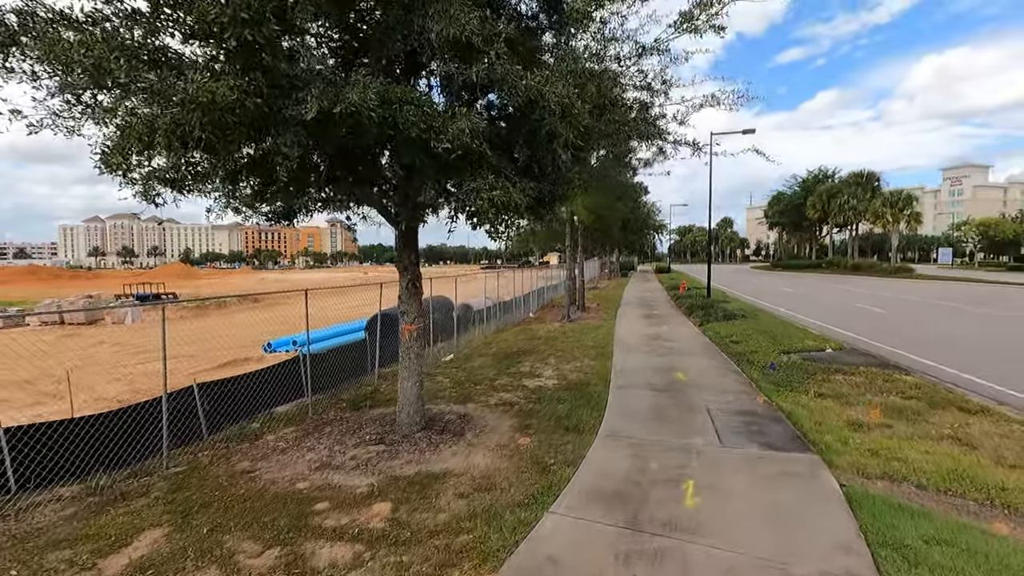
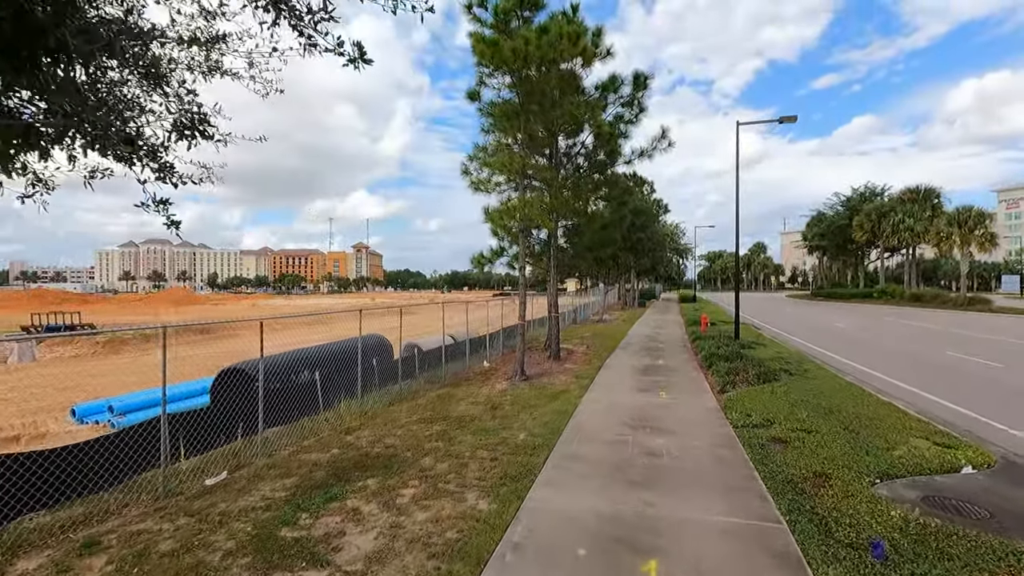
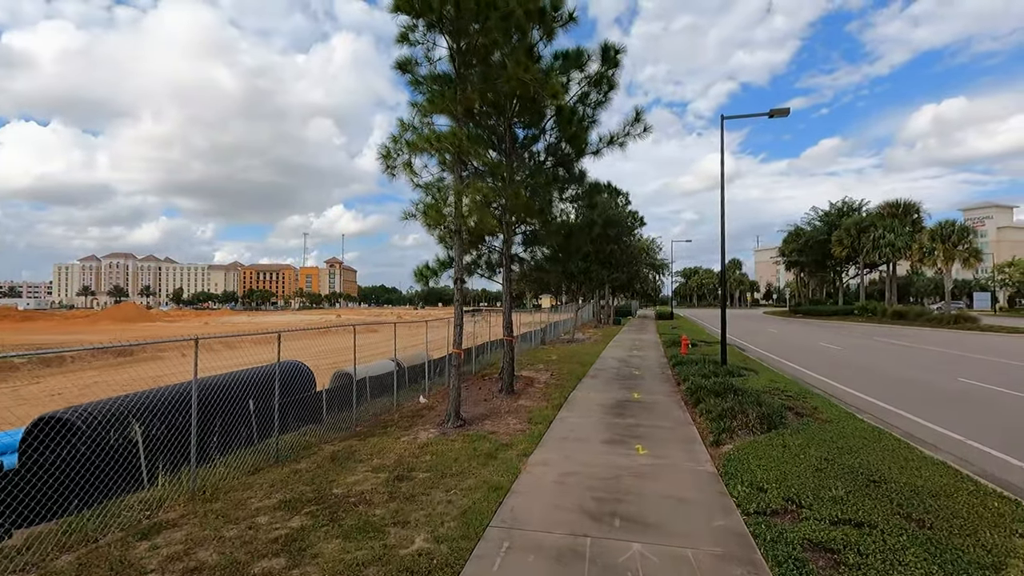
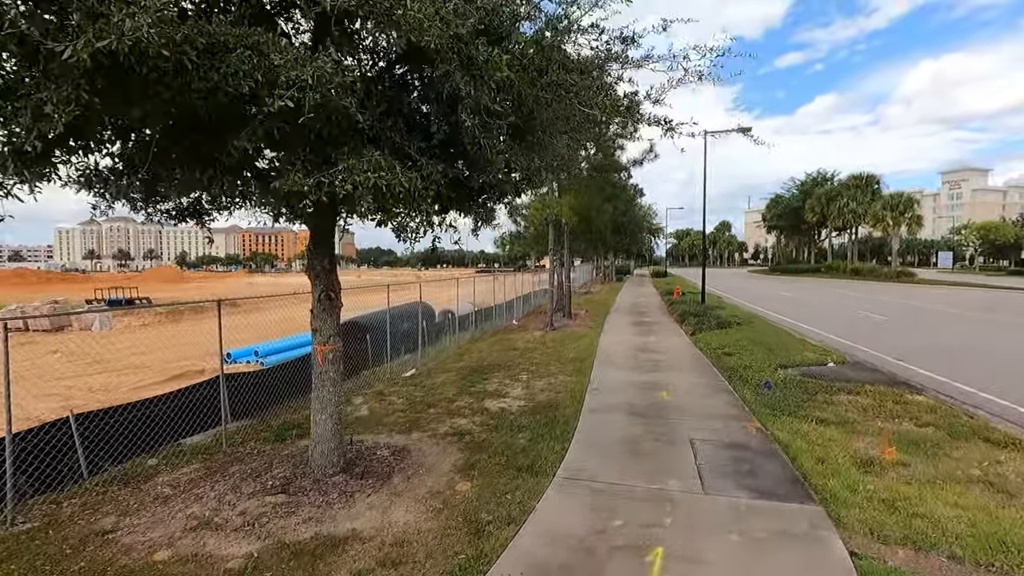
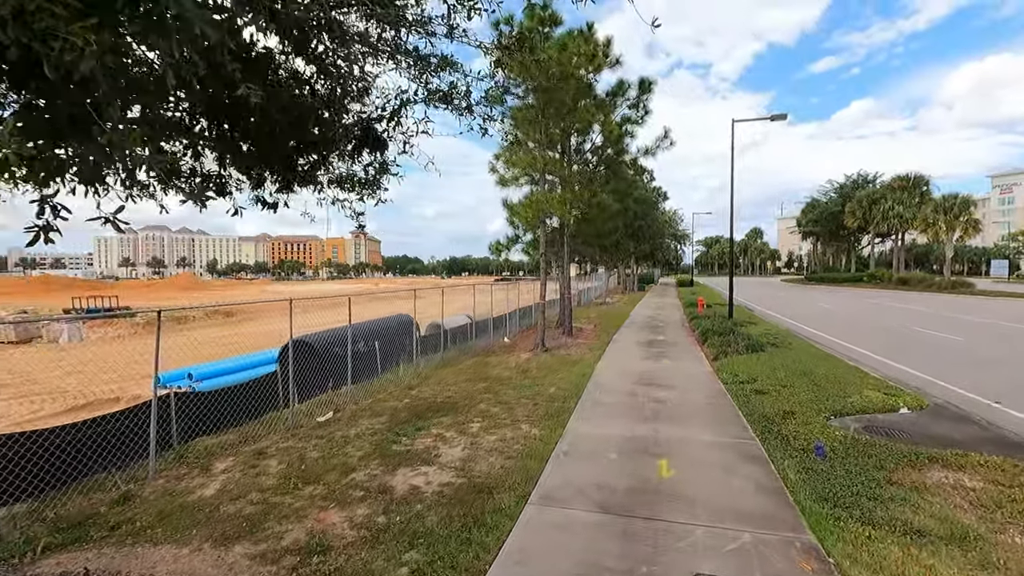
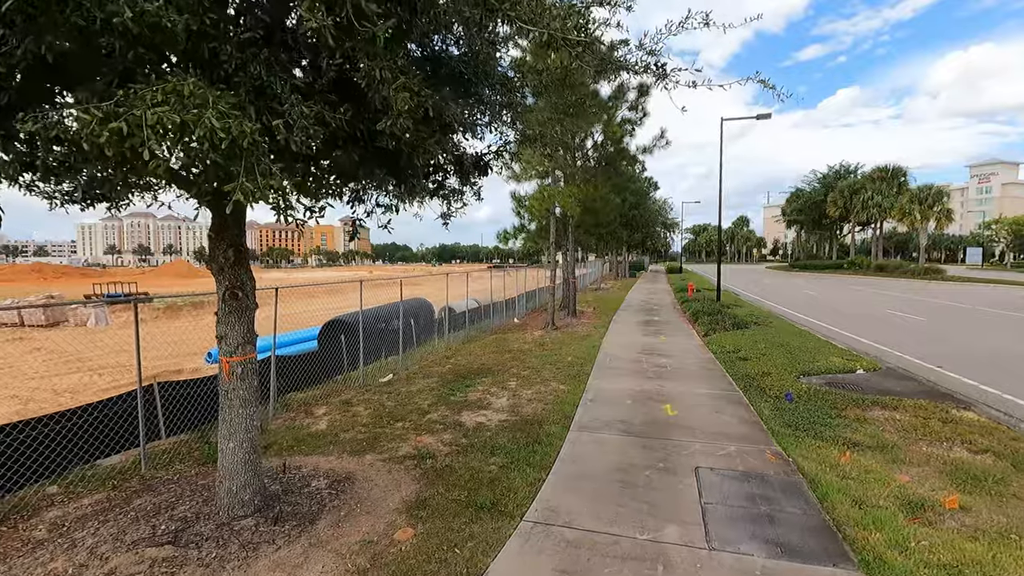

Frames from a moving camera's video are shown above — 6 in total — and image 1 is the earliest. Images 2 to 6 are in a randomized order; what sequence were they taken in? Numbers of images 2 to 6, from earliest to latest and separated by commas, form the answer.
4, 6, 5, 2, 3
